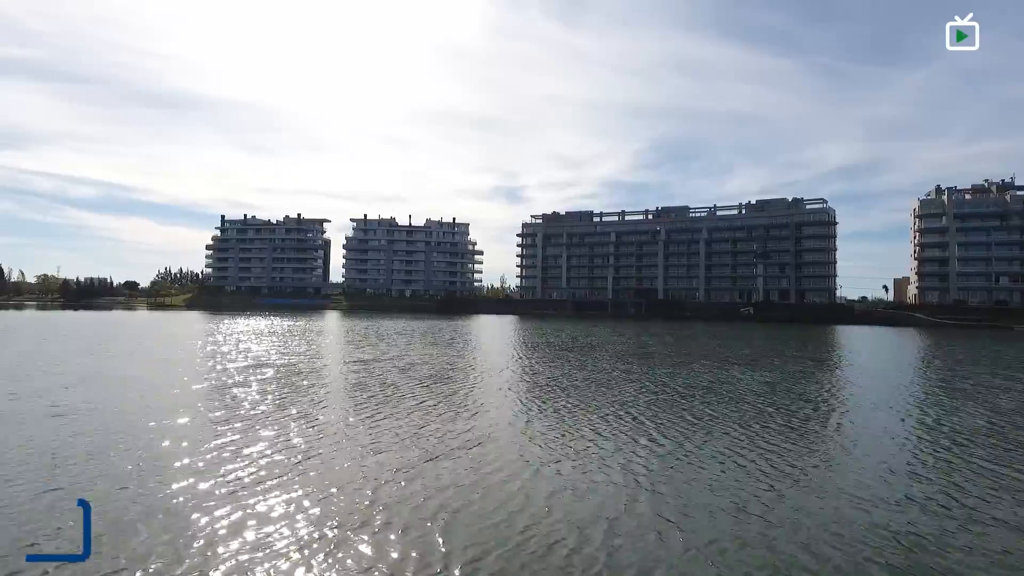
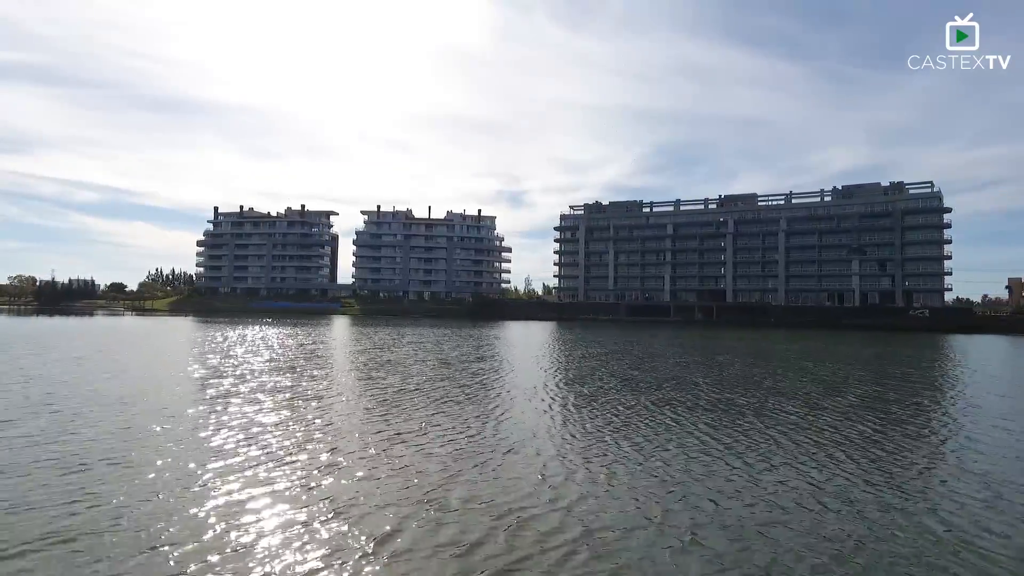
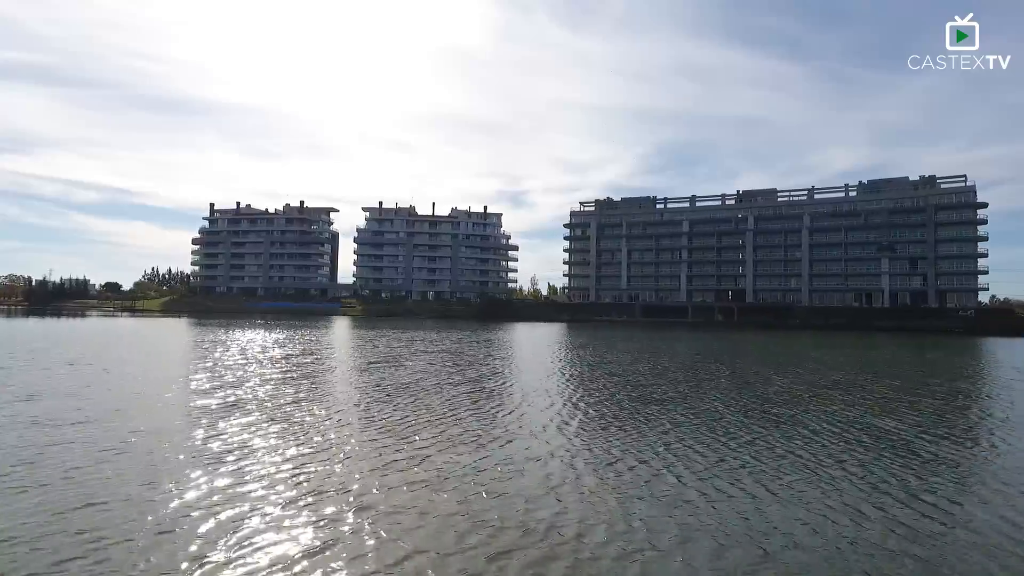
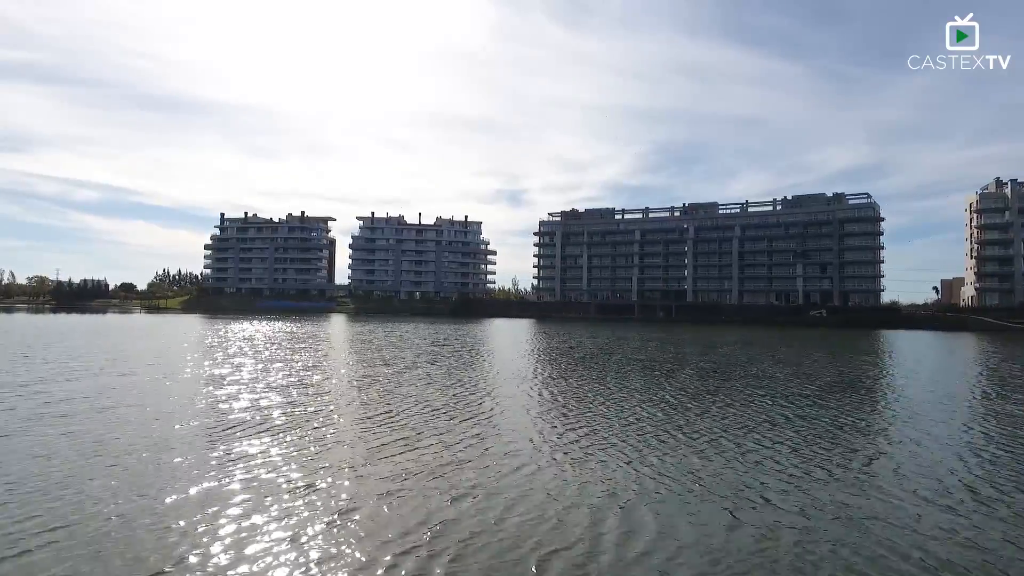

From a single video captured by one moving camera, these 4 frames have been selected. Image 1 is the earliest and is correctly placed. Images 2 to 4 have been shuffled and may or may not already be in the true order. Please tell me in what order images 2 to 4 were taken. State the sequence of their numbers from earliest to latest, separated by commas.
4, 2, 3
